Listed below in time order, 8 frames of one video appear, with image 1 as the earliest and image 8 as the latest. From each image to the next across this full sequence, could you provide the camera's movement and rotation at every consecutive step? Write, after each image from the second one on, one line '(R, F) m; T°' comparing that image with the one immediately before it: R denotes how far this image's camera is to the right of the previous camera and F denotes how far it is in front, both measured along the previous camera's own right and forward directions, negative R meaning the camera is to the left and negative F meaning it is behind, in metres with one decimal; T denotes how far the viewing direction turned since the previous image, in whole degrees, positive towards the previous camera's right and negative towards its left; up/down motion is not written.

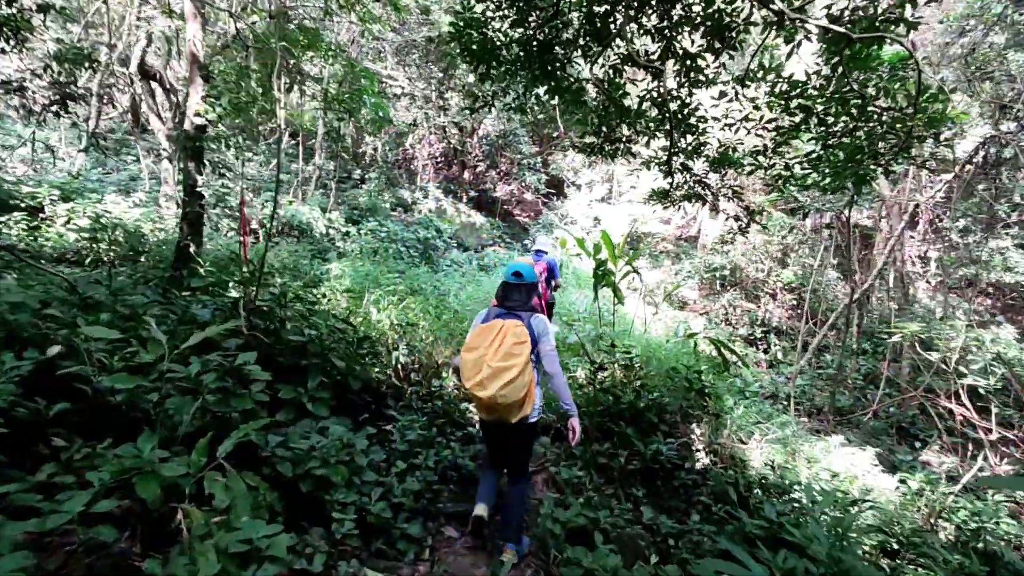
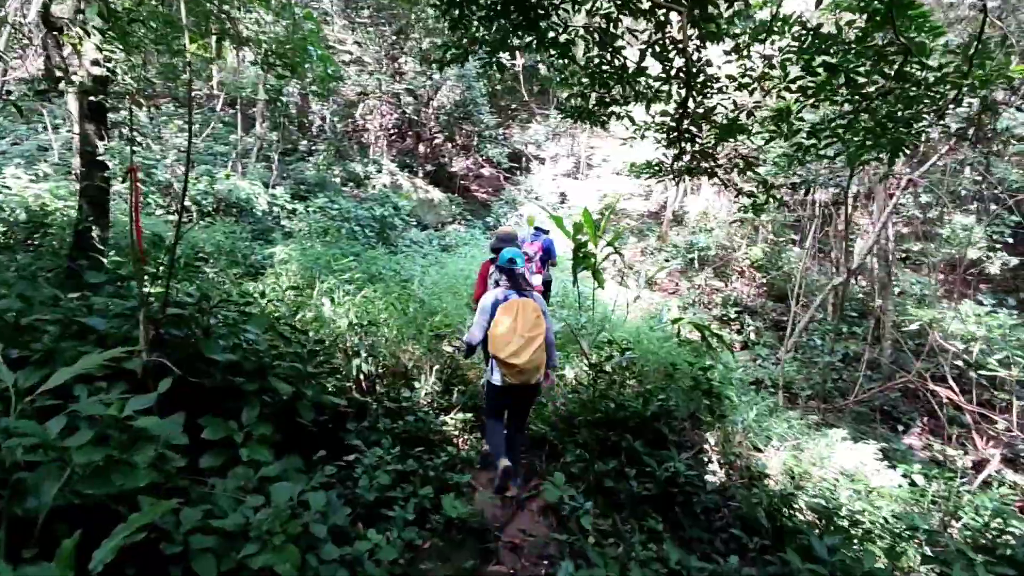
(-0.2, +0.7) m; +4°
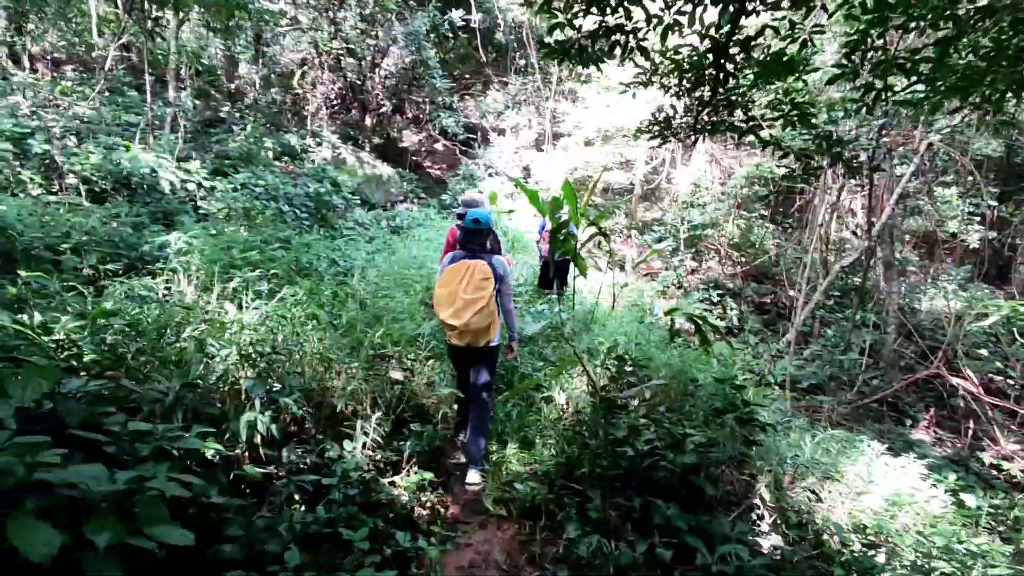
(-0.1, +1.1) m; +4°
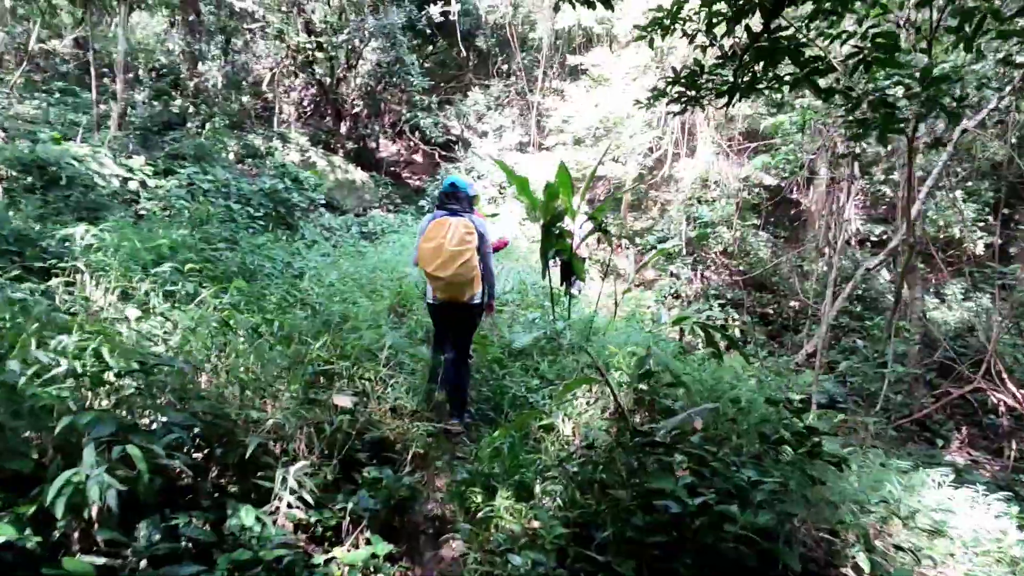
(0.0, +0.8) m; +2°
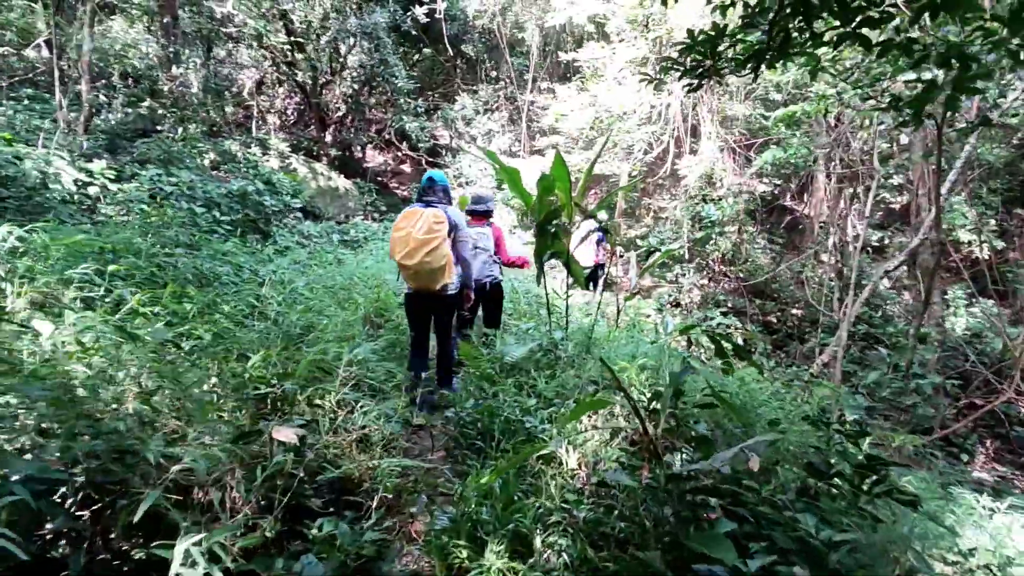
(0.0, +0.5) m; +1°
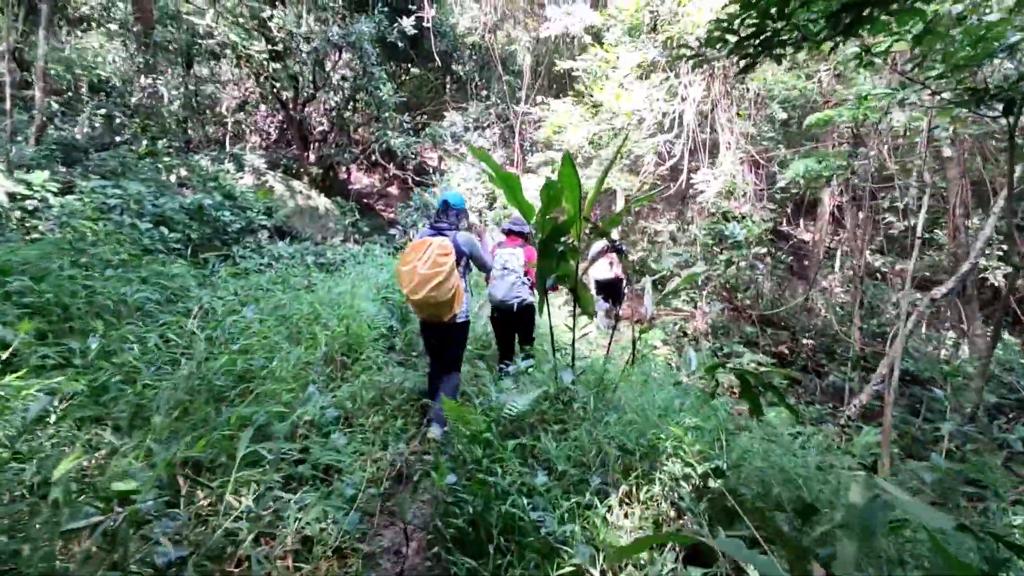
(0.0, +0.7) m; +1°
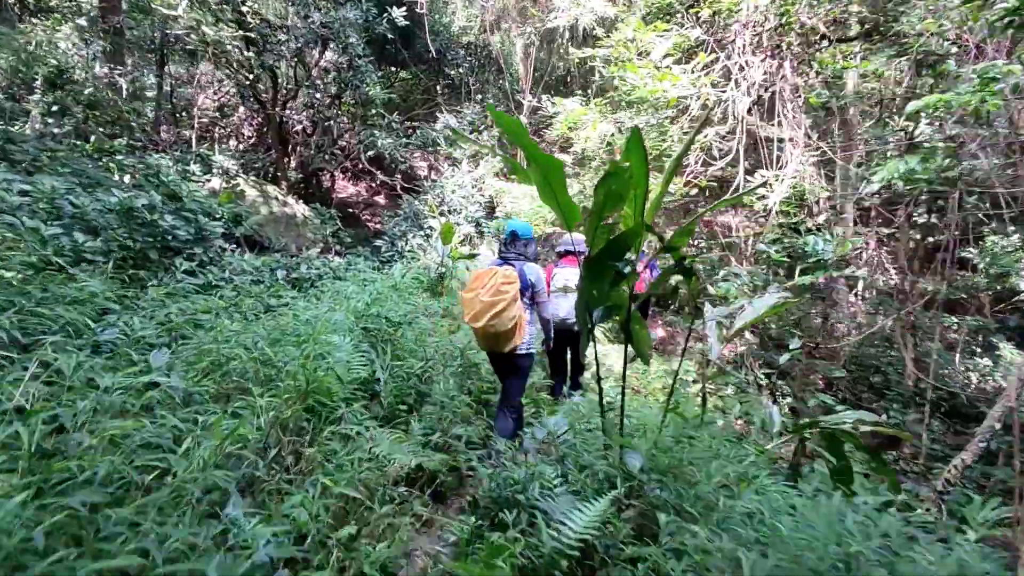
(-0.2, +1.0) m; +1°
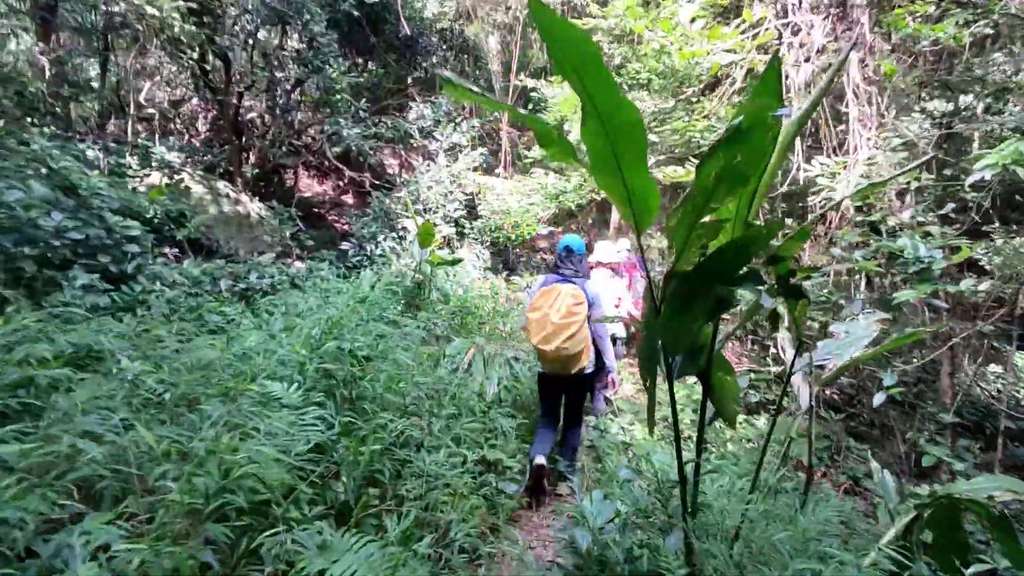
(-0.2, +0.9) m; +3°
